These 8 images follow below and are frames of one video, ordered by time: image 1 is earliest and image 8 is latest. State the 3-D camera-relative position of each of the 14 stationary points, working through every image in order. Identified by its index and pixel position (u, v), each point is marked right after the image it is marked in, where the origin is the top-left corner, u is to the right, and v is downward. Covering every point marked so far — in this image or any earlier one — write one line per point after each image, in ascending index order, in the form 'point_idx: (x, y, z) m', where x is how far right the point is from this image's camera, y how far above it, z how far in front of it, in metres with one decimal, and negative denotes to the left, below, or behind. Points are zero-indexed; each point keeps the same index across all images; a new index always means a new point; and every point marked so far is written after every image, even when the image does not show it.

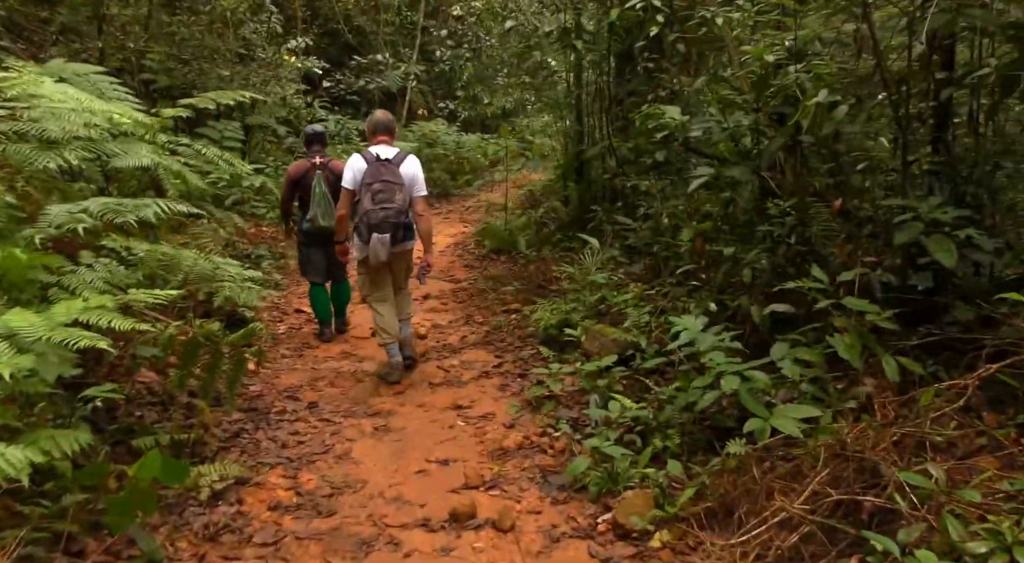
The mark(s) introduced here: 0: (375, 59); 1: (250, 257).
0: (-2.8, +4.4, +17.8) m
1: (-2.8, +0.3, +9.4) m
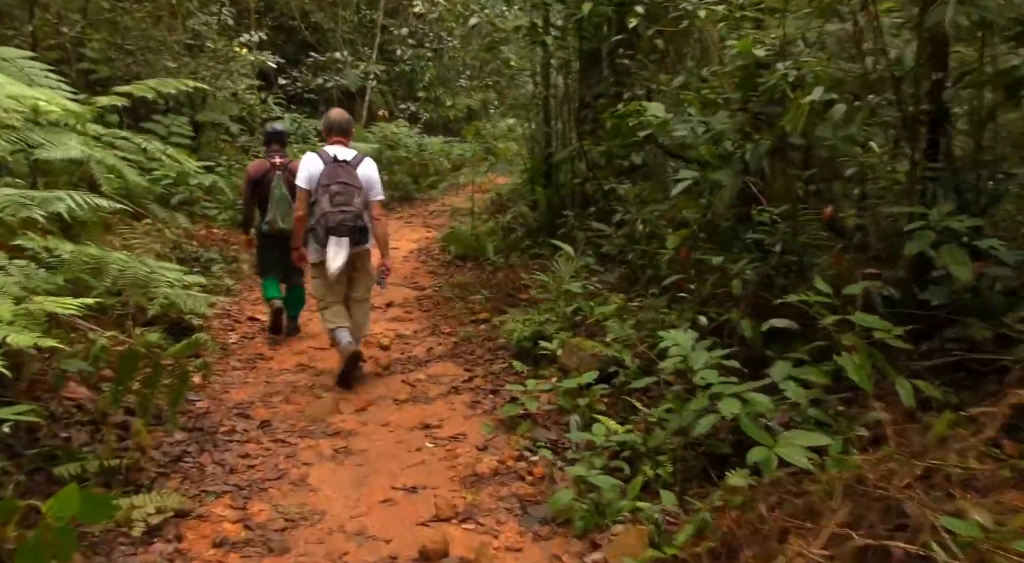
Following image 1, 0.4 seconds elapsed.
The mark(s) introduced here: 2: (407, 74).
0: (-3.4, +4.3, +17.3) m
1: (-3.1, +0.2, +8.9) m
2: (-2.3, +4.4, +19.2) m
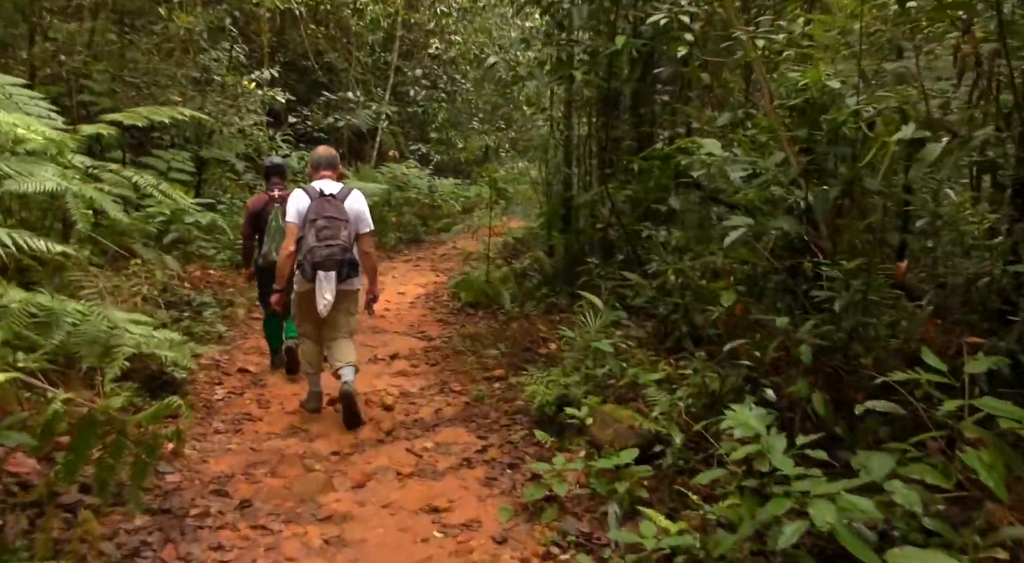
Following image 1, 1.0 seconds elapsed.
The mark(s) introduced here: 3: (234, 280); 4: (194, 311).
0: (-3.2, +3.5, +16.8) m
1: (-3.0, -0.2, +8.2) m
2: (-2.0, +3.4, +18.7) m
3: (-3.0, 0.0, +9.6) m
4: (-2.9, -0.3, +8.1) m
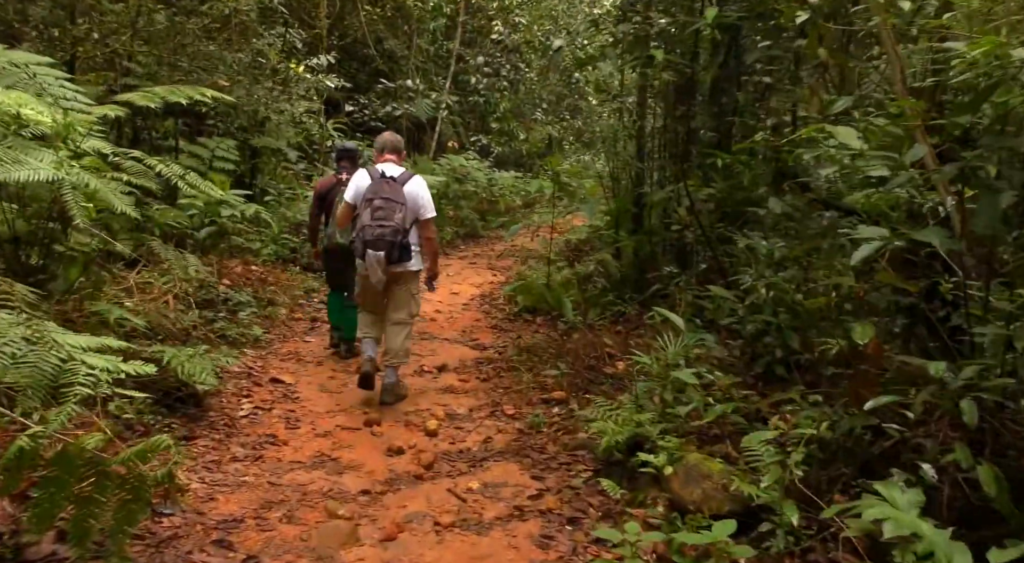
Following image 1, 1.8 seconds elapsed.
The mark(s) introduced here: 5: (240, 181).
0: (-2.0, +3.6, +16.2) m
1: (-2.4, -0.2, +7.6) m
2: (-0.7, +3.5, +18.0) m
3: (-2.4, 0.0, +9.0) m
4: (-2.4, -0.2, +7.5) m
5: (-3.5, +1.3, +11.5) m
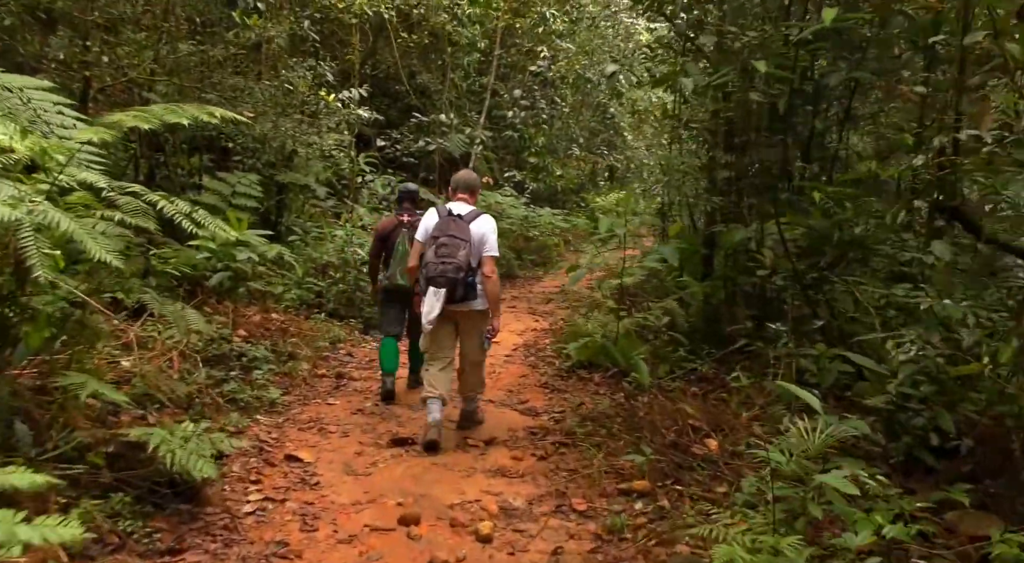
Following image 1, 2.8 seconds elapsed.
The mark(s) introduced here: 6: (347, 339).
0: (-1.3, +2.8, +15.3) m
1: (-2.0, -0.6, +6.6) m
2: (0.0, +2.7, +17.0) m
3: (-2.0, -0.4, +8.1) m
4: (-2.0, -0.6, +6.5) m
5: (-3.0, +0.7, +10.6) m
6: (-1.6, -0.6, +8.7) m
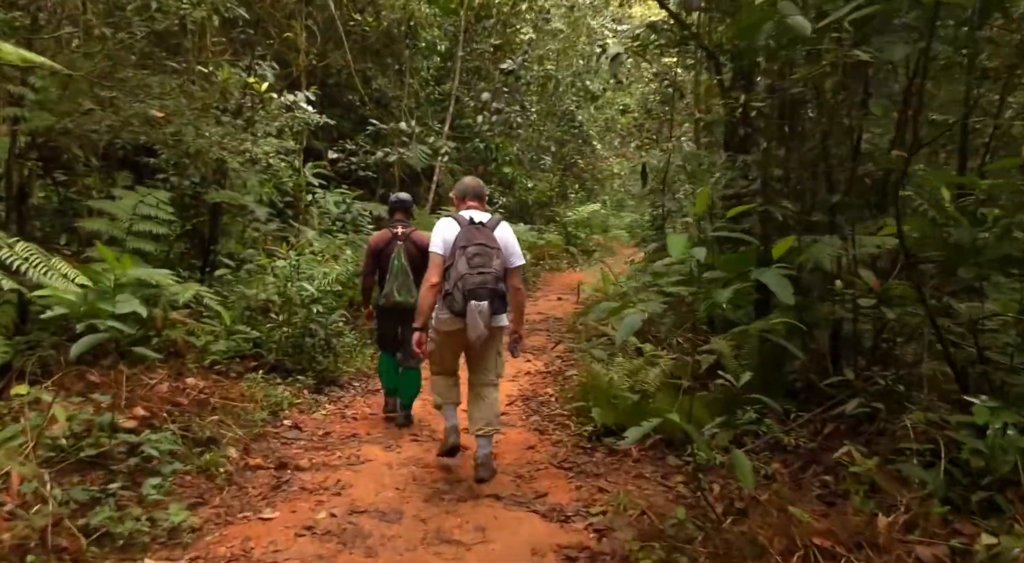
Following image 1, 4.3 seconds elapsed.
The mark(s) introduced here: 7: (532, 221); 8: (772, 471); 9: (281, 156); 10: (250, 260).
0: (-1.7, +2.4, +13.3) m
1: (-1.9, -0.9, +4.5) m
2: (-0.5, +2.2, +15.1) m
3: (-2.0, -0.8, +6.0) m
4: (-1.9, -1.0, +4.5) m
5: (-3.1, +0.3, +8.5) m
6: (-1.6, -0.9, +6.6) m
7: (+0.3, +1.1, +16.6) m
8: (+1.3, -1.0, +4.6) m
9: (-2.5, +1.4, +9.7) m
10: (-2.6, +0.2, +9.0) m
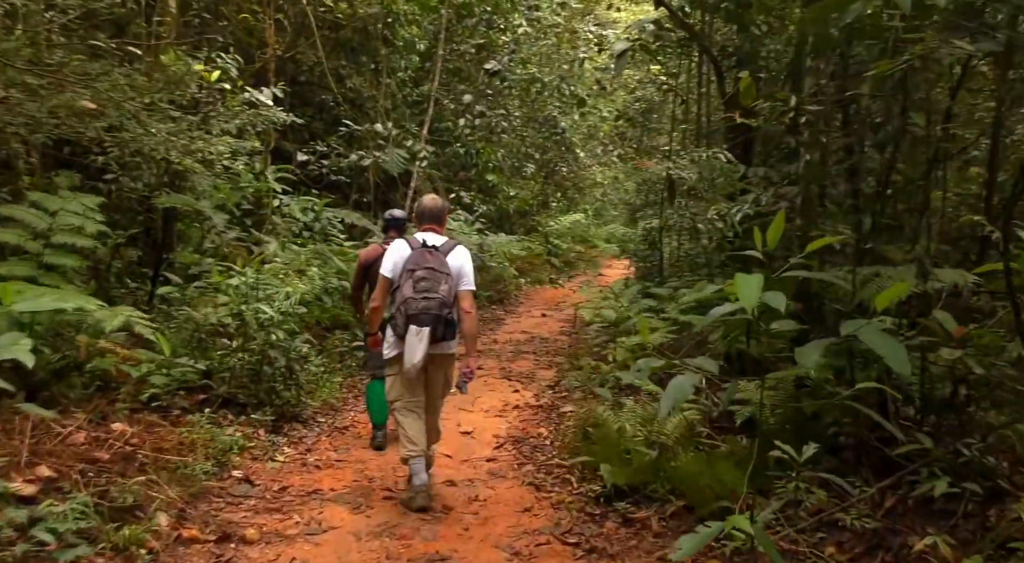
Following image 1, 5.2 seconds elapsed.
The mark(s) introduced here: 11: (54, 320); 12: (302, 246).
0: (-1.9, +2.2, +12.3) m
1: (-1.9, -1.0, +3.5) m
2: (-0.7, +2.0, +14.2) m
3: (-2.0, -0.9, +5.0) m
4: (-1.9, -1.1, +3.4) m
5: (-3.2, +0.2, +7.4) m
6: (-1.7, -1.1, +5.6) m
7: (0.0, +0.9, +15.7) m
8: (+1.3, -1.1, +3.7) m
9: (-2.6, +1.2, +8.7) m
10: (-2.7, +0.1, +8.0) m
11: (-2.9, -0.3, +5.5) m
12: (-2.3, +0.4, +9.6) m
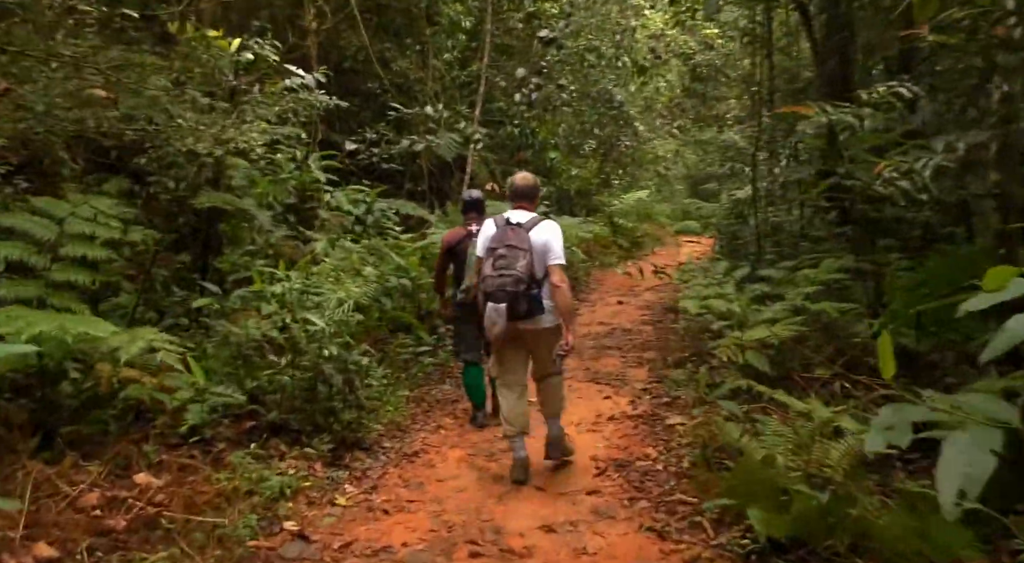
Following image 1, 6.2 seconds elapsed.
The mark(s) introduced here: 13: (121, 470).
0: (-1.1, +2.3, +11.3) m
1: (-1.5, -1.1, +2.6) m
2: (+0.3, +2.2, +13.0) m
3: (-1.5, -1.0, +4.0) m
4: (-1.5, -1.2, +2.5) m
5: (-2.6, +0.1, +6.5) m
6: (-1.1, -1.1, +4.6) m
7: (+1.1, +1.1, +14.6) m
8: (+1.8, -1.1, +2.5) m
9: (-2.0, +1.2, +7.8) m
10: (-2.1, 0.0, +7.1) m
11: (-2.3, -0.4, +4.6) m
12: (-1.5, +0.4, +8.6) m
13: (-2.0, -1.0, +4.6) m
